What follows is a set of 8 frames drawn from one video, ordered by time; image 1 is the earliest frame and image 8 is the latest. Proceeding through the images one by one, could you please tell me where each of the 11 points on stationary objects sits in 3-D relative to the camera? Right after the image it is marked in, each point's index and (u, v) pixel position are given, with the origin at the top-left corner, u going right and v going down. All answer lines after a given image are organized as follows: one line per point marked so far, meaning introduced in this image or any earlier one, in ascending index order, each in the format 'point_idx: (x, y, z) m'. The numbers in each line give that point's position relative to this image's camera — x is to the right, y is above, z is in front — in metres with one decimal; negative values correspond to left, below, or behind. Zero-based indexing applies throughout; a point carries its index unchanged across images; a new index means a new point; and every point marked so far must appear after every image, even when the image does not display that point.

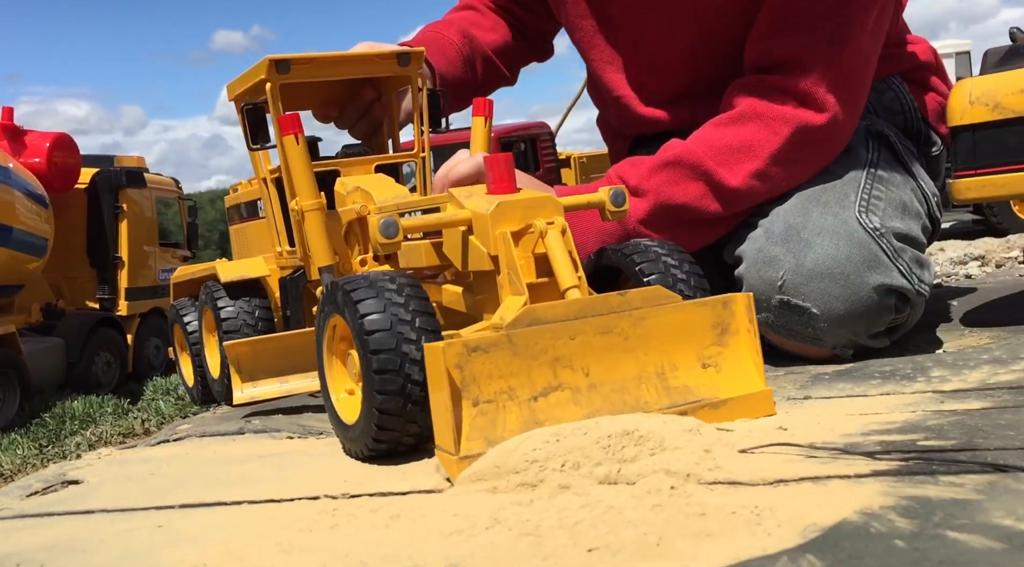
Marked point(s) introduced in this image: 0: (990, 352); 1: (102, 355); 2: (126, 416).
0: (+1.3, -0.2, +2.7) m
1: (-2.2, -0.4, +5.3) m
2: (-1.5, -0.5, +3.8) m
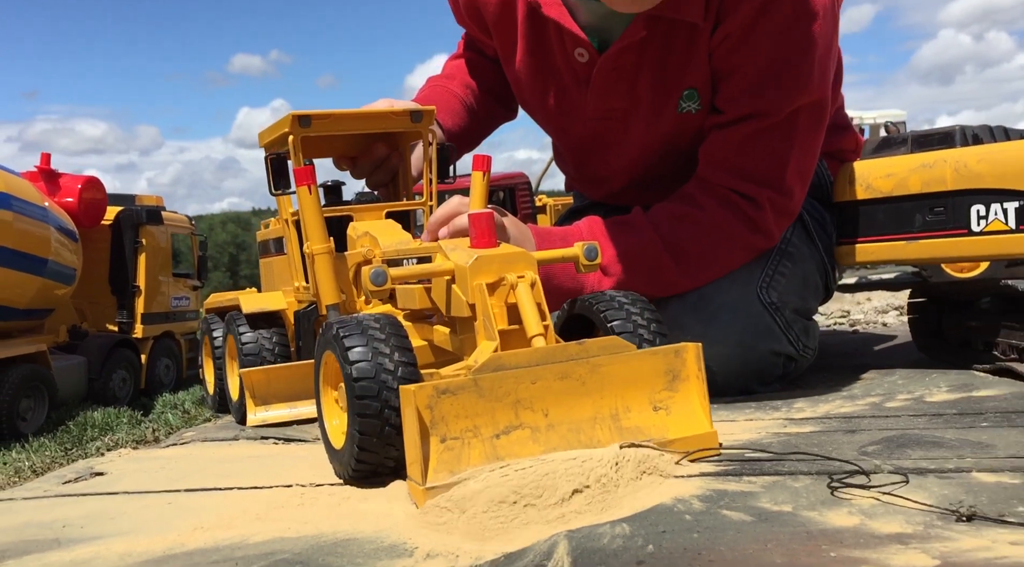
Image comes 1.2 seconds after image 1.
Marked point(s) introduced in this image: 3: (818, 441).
0: (+1.1, -0.4, +3.3) m
1: (-2.4, -0.5, +6.0) m
2: (-1.7, -0.6, +4.4) m
3: (+0.8, -0.4, +2.6) m
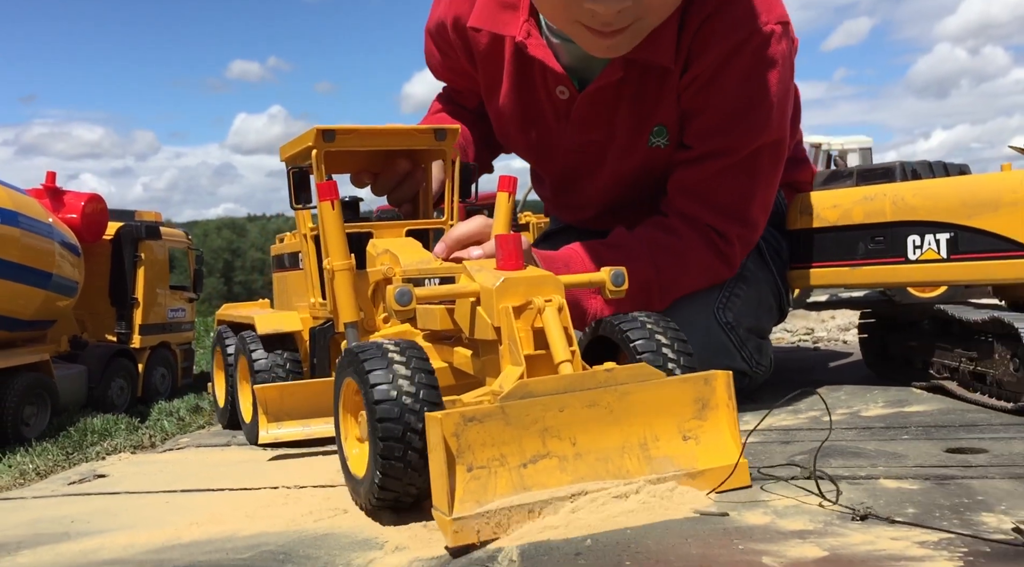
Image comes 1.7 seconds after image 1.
0: (+1.0, -0.4, +3.6) m
1: (-2.5, -0.6, +6.2) m
2: (-1.8, -0.7, +4.7) m
3: (+0.7, -0.5, +2.8) m
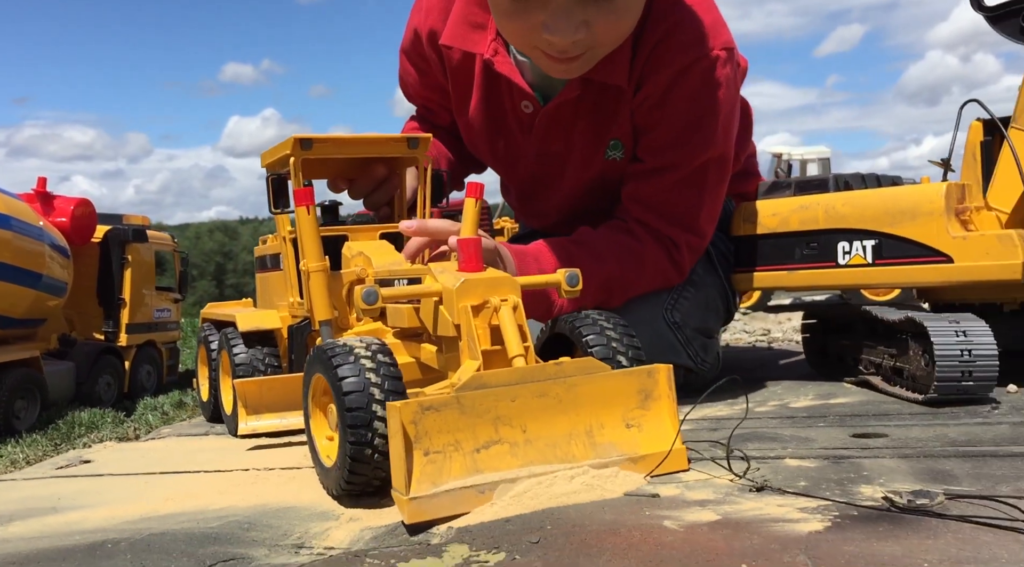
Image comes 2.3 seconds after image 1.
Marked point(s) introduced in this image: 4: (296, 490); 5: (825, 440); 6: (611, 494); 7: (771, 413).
0: (+0.9, -0.5, +3.9) m
1: (-2.7, -0.6, +6.5) m
2: (-1.9, -0.7, +5.0) m
3: (+0.5, -0.5, +3.1) m
4: (-0.6, -0.6, +2.8) m
5: (+0.9, -0.5, +2.9) m
6: (+0.3, -0.5, +2.5) m
7: (+0.9, -0.5, +3.5) m
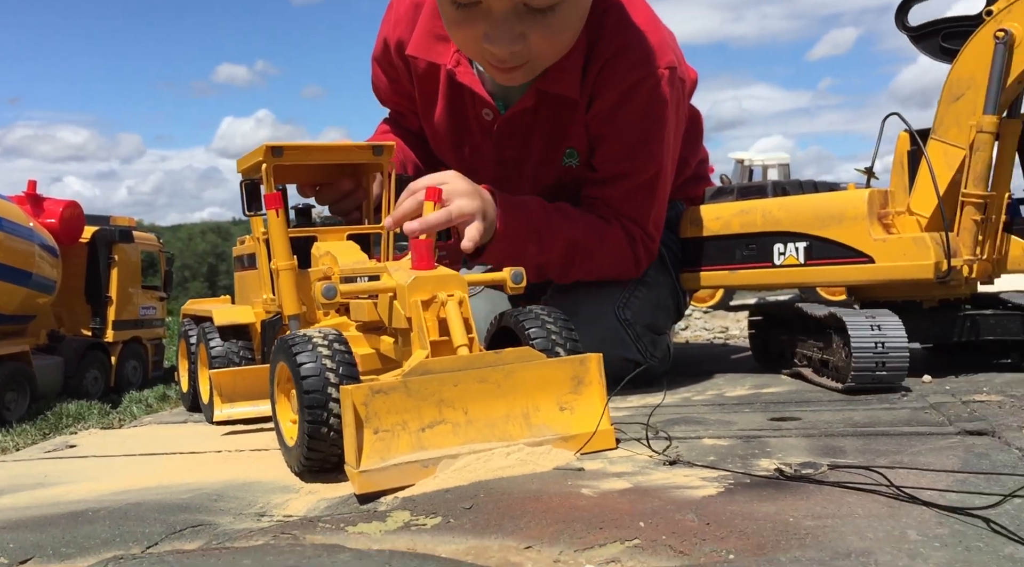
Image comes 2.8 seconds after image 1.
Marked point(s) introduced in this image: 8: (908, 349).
0: (+0.7, -0.4, +4.2) m
1: (-2.9, -0.6, +6.7) m
2: (-2.1, -0.7, +5.2) m
3: (+0.4, -0.5, +3.4) m
4: (-0.8, -0.6, +3.1) m
5: (+0.8, -0.5, +3.2) m
6: (+0.1, -0.5, +2.8) m
7: (+0.7, -0.4, +3.8) m
8: (+1.4, -0.2, +3.5) m
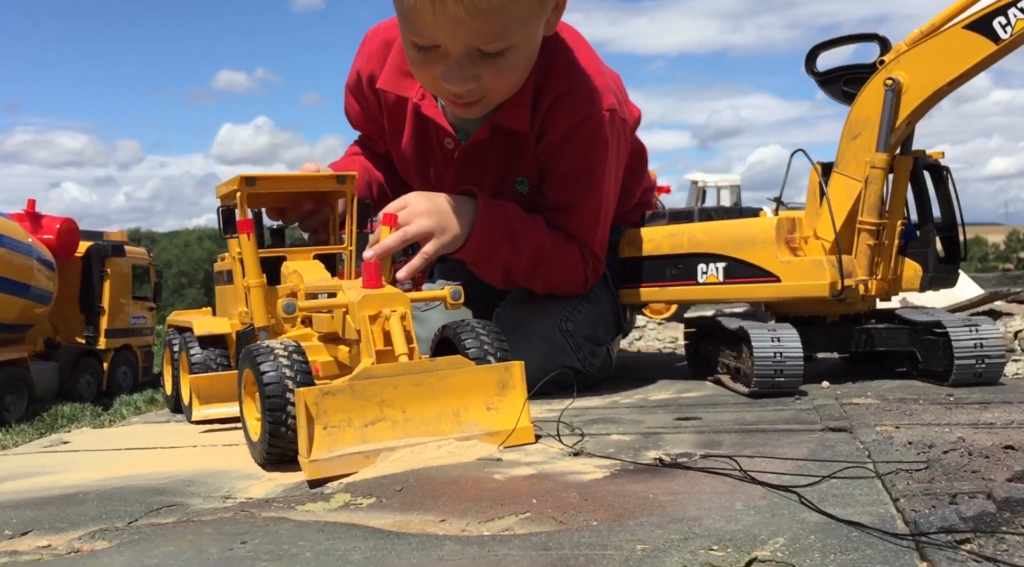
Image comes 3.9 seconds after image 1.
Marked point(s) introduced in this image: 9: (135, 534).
0: (+0.5, -0.5, +4.7) m
1: (-3.1, -0.7, +7.2) m
2: (-2.4, -0.8, +5.7) m
3: (+0.1, -0.5, +3.9) m
4: (-1.0, -0.6, +3.6) m
5: (+0.5, -0.5, +3.7) m
6: (-0.1, -0.6, +3.3) m
7: (+0.5, -0.5, +4.3) m
8: (+1.2, -0.3, +4.0) m
9: (-1.0, -0.7, +2.6) m
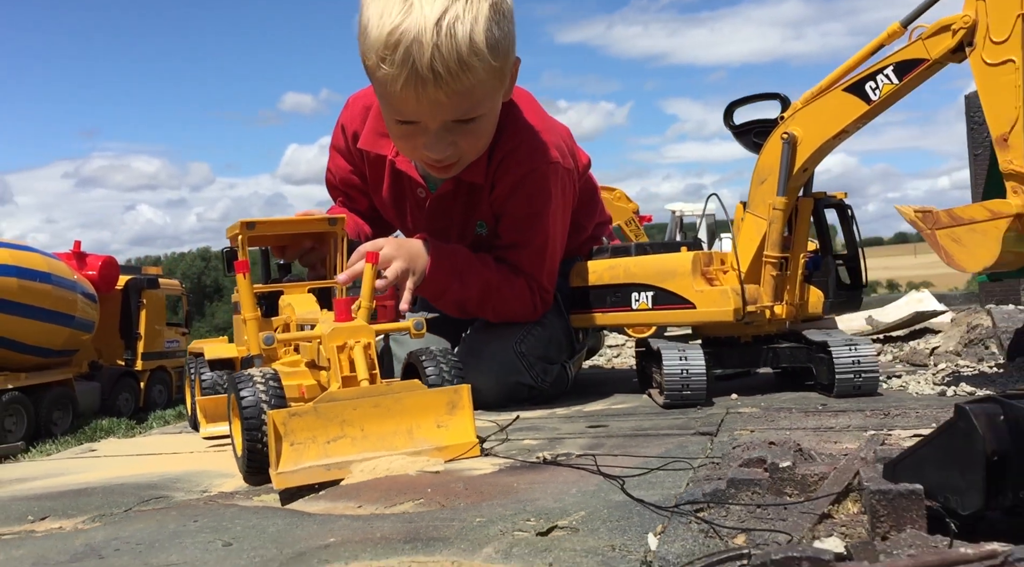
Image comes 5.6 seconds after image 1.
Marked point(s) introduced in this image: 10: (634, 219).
0: (+0.2, -0.7, +5.3) m
1: (-3.2, -0.9, +8.1) m
2: (-2.5, -1.0, +6.5) m
3: (-0.1, -0.7, +4.6) m
4: (-1.3, -0.8, +4.4) m
5: (+0.2, -0.6, +4.4) m
6: (-0.4, -0.7, +4.0) m
7: (+0.3, -0.7, +4.9) m
8: (+0.9, -0.4, +4.6) m
9: (-1.3, -0.8, +3.4) m
10: (+1.0, +0.5, +8.2) m
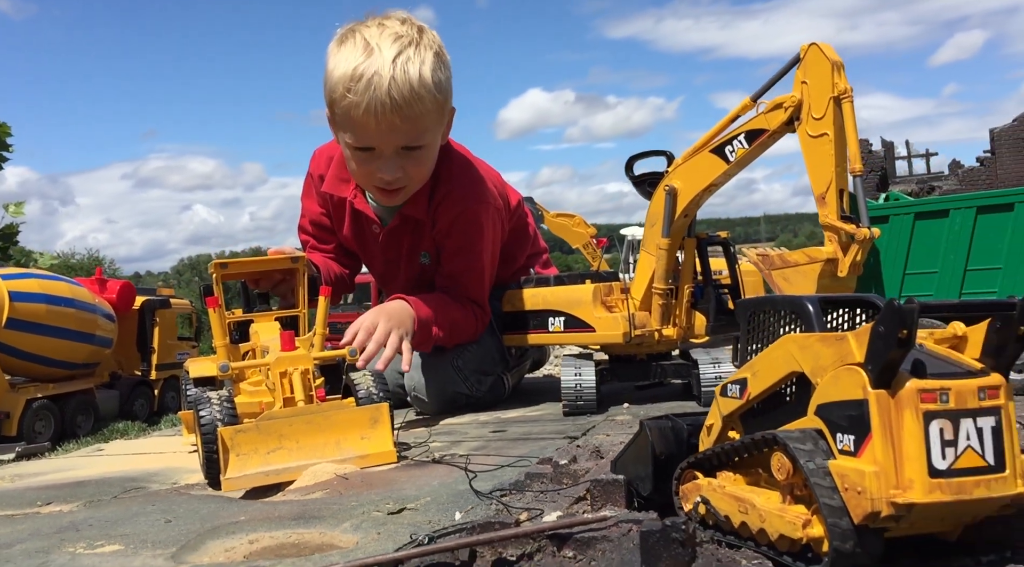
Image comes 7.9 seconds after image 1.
0: (-0.2, -0.8, +6.3) m
1: (-3.4, -1.1, +9.2) m
2: (-2.9, -1.1, +7.6) m
3: (-0.6, -0.8, +5.6) m
4: (-1.7, -1.0, +5.4) m
5: (-0.2, -0.8, +5.3) m
6: (-0.9, -0.9, +5.0) m
7: (-0.2, -0.8, +5.9) m
8: (+0.5, -0.6, +5.6) m
9: (-1.8, -1.0, +4.4) m
10: (+0.7, +0.4, +9.1) m
